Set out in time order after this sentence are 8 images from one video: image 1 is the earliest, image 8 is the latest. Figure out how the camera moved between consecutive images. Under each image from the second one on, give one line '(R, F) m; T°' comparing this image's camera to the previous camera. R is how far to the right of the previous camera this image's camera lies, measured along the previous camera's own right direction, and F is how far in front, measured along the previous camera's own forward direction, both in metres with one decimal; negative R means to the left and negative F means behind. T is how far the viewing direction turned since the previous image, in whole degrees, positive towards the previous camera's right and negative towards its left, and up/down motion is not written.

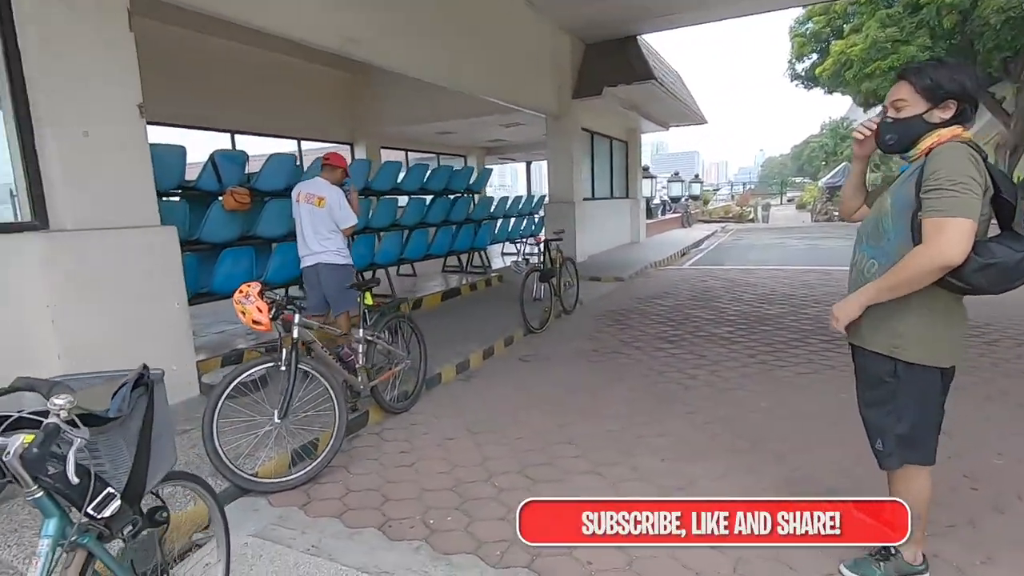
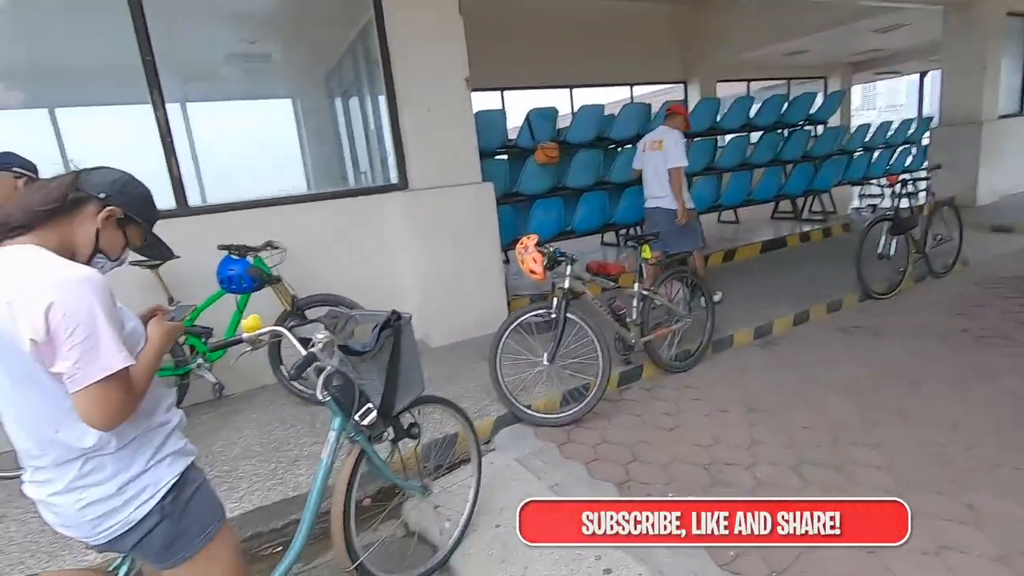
(+0.3, +0.2) m; -35°
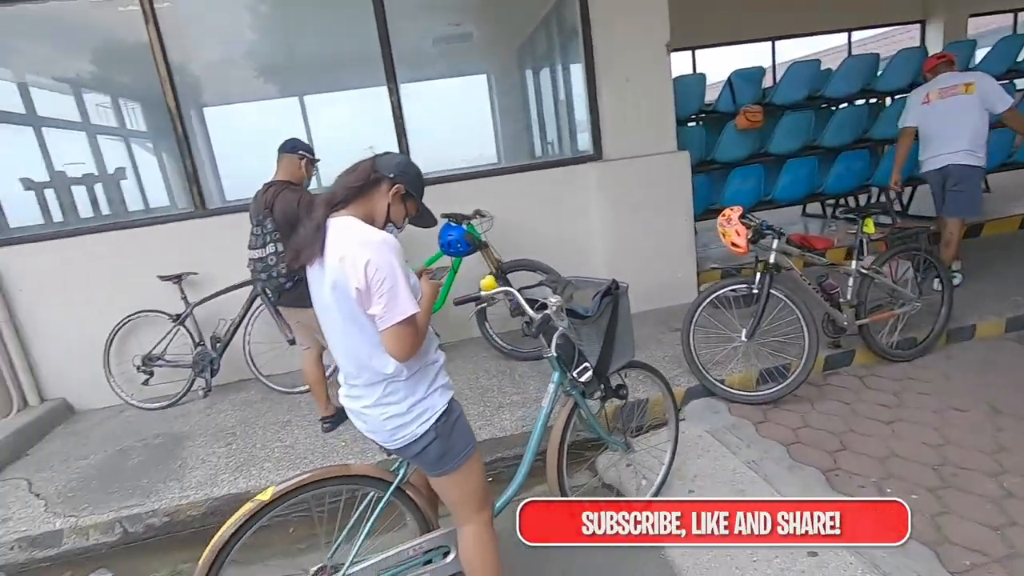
(-0.1, -0.1) m; -18°
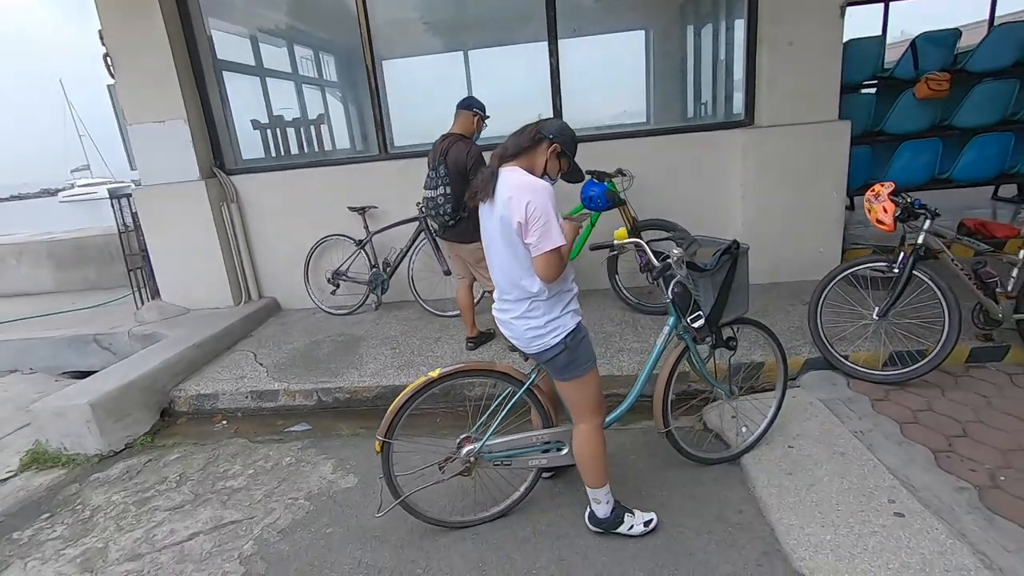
(0.0, -0.3) m; -14°
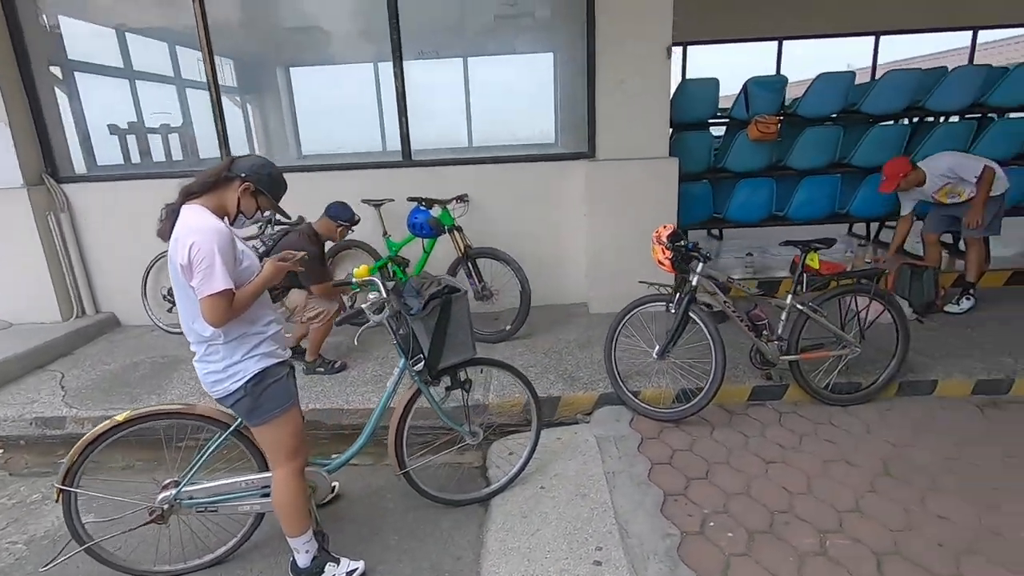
(+0.9, 0.0) m; +4°
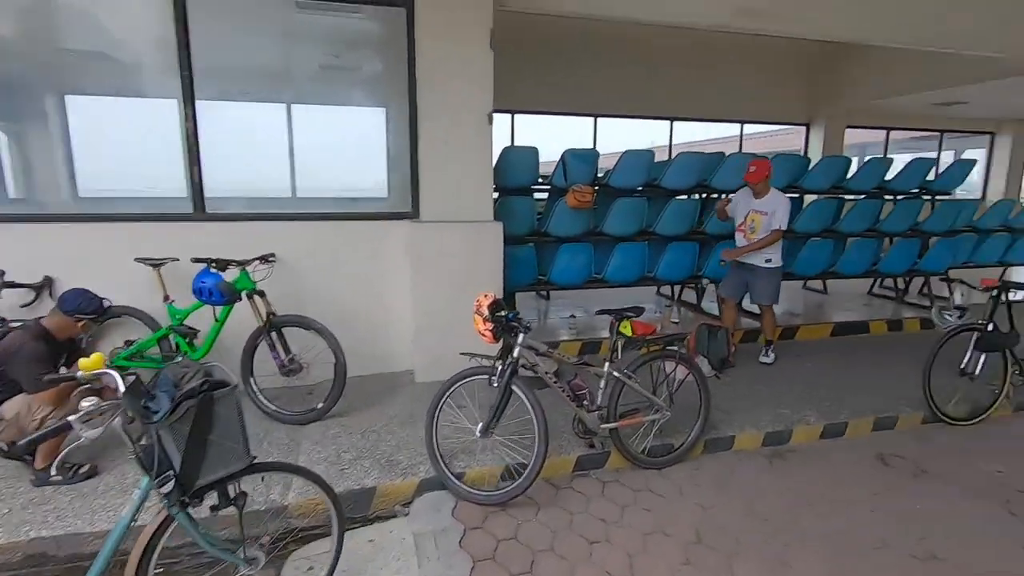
(+0.2, +0.2) m; +17°
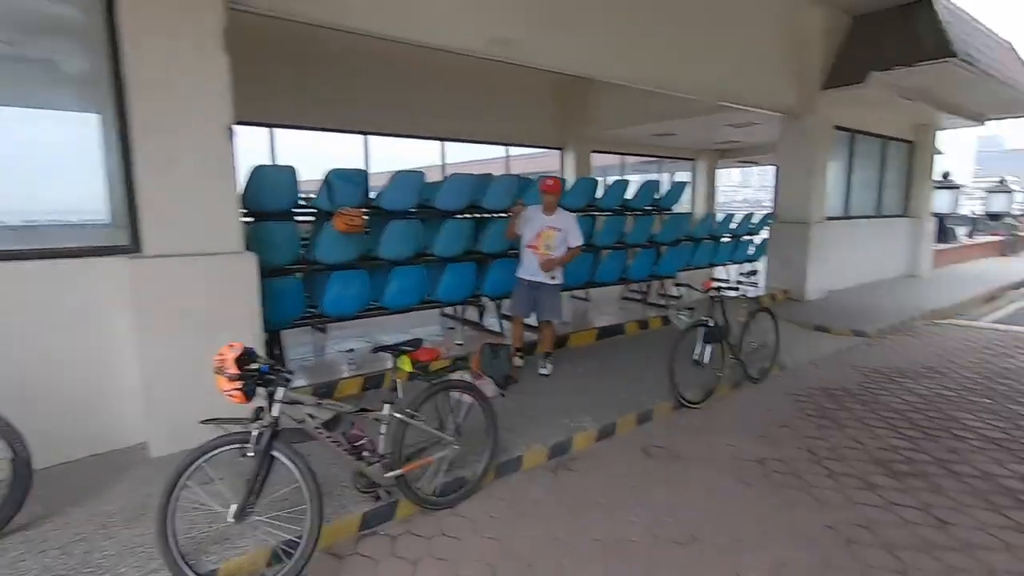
(+0.1, +0.2) m; +22°
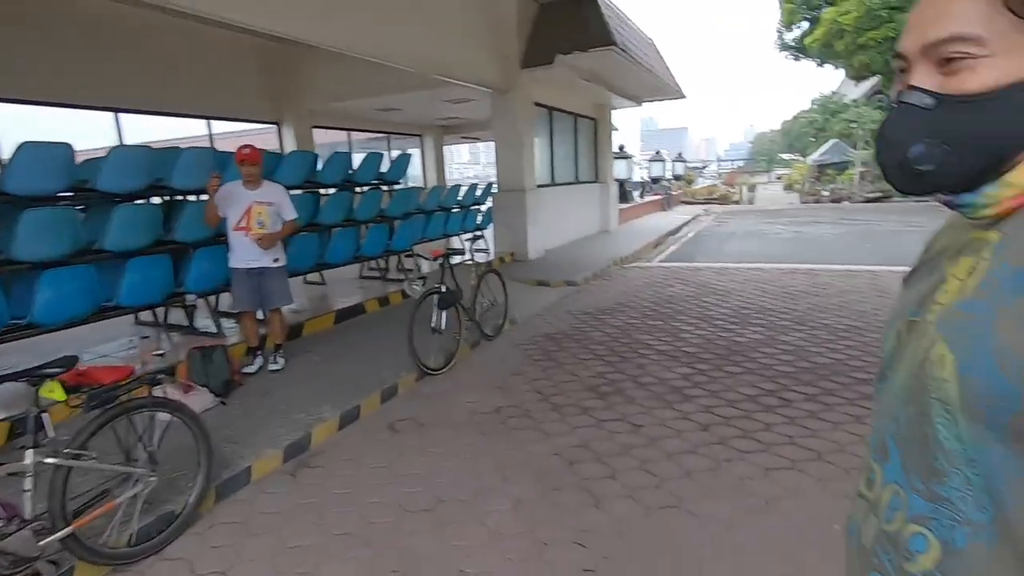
(+0.2, +0.1) m; +26°
